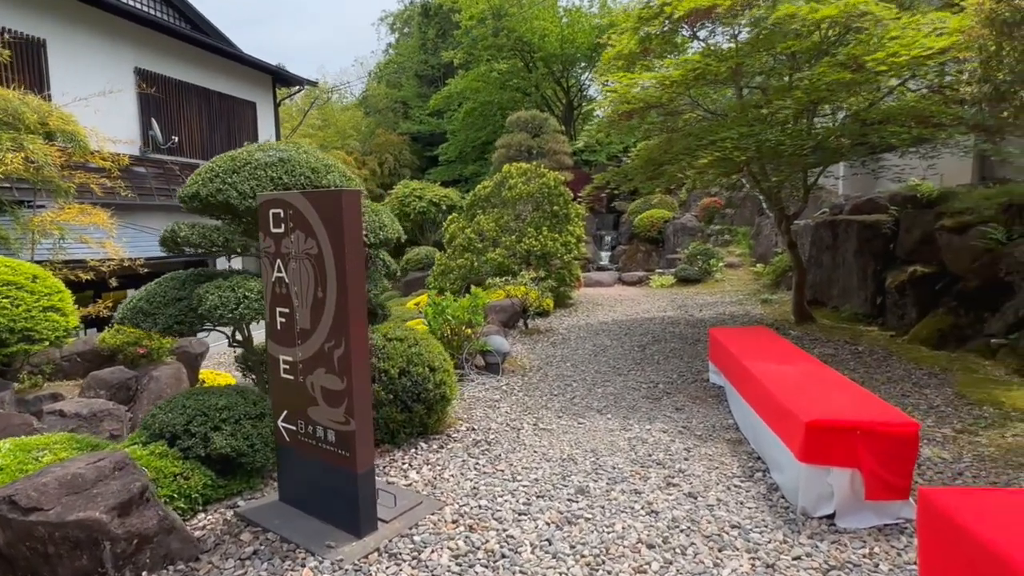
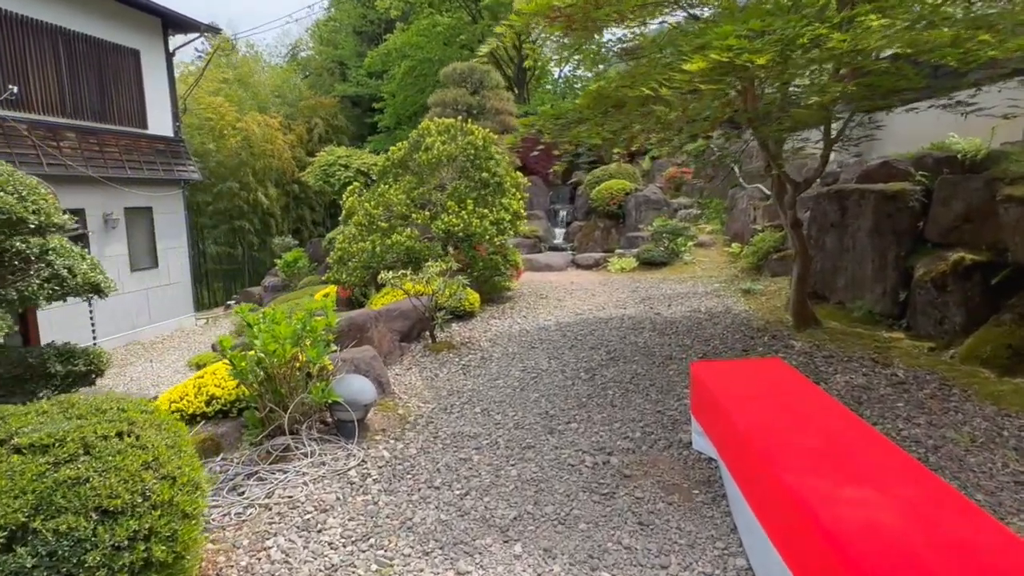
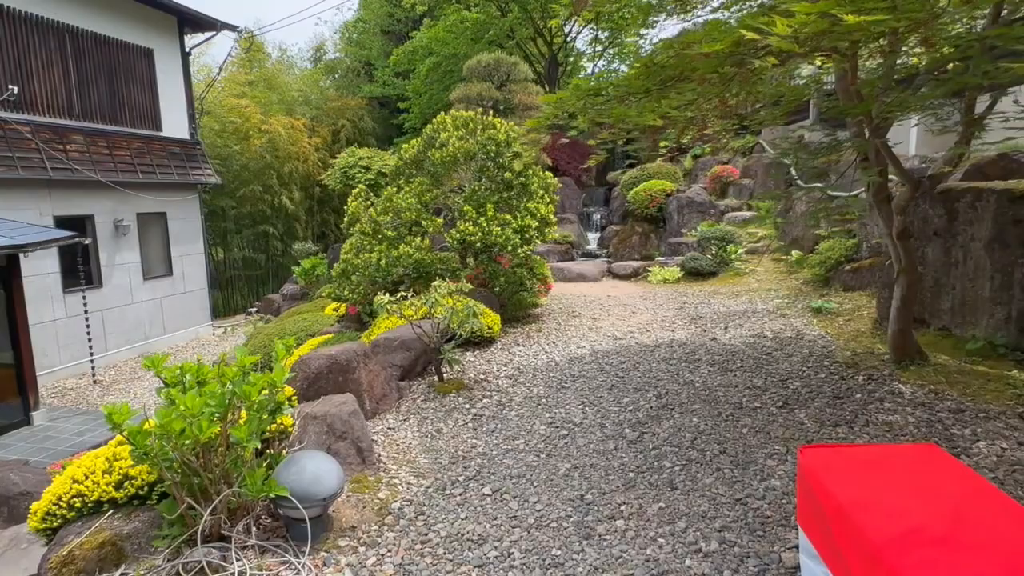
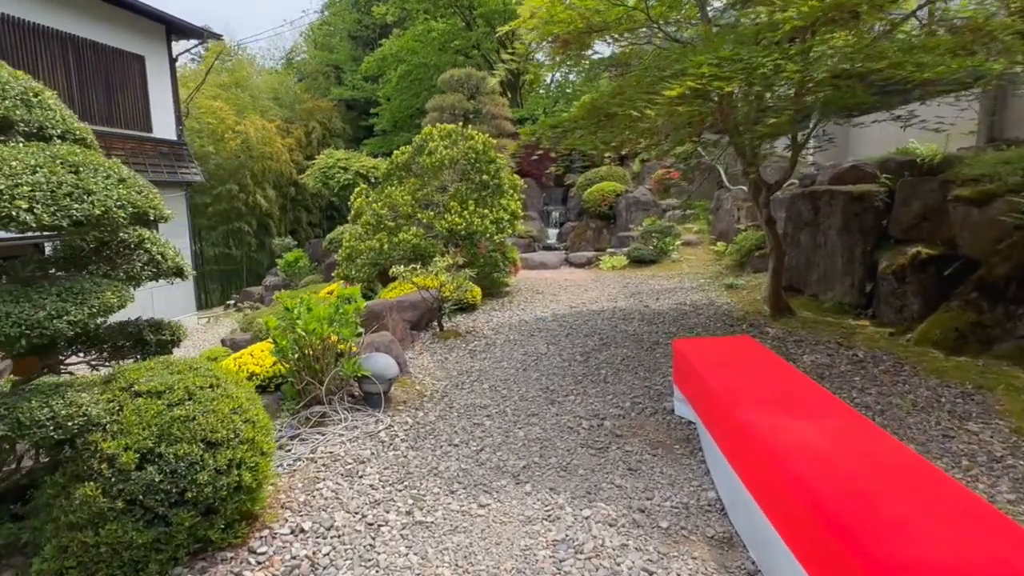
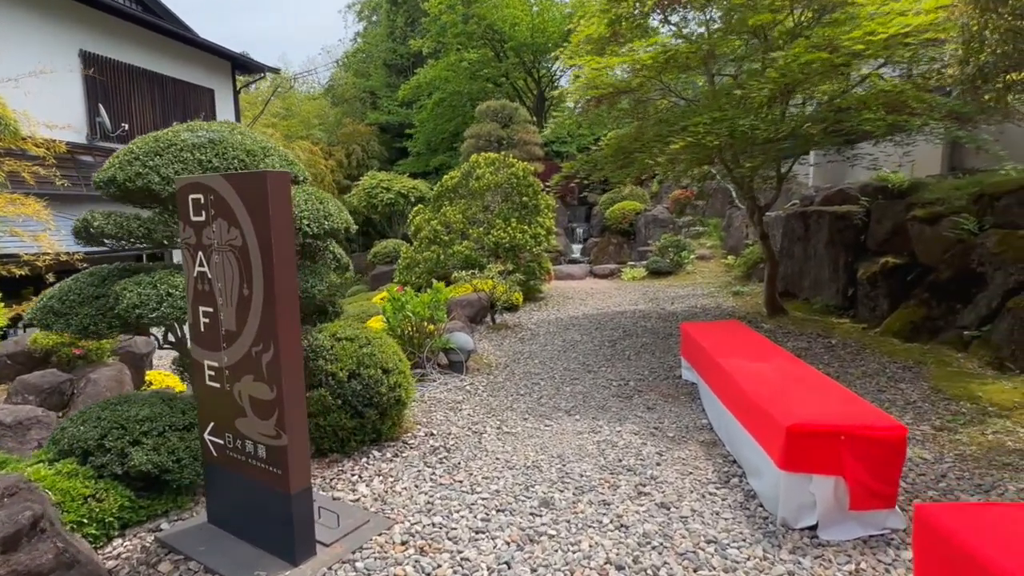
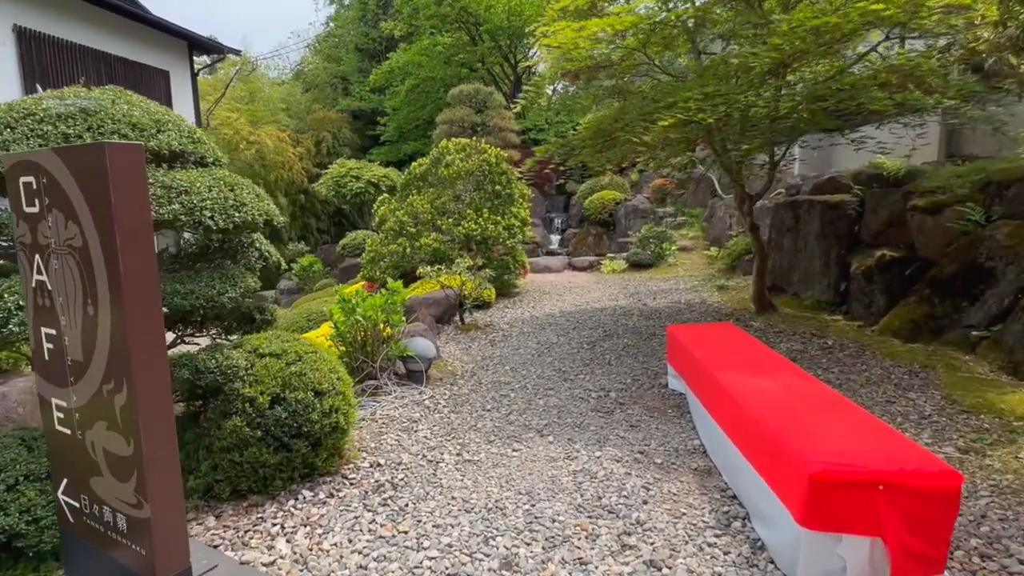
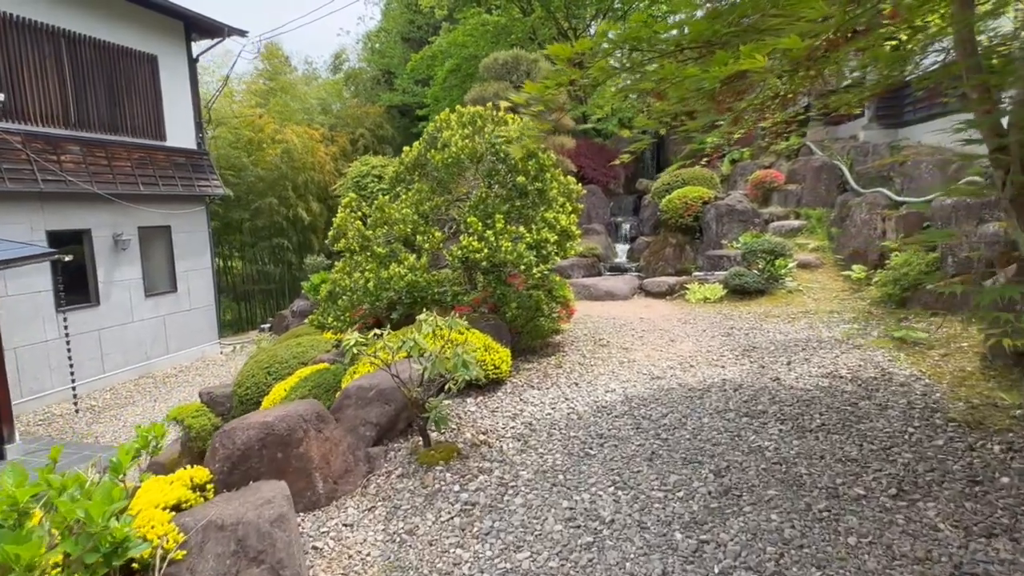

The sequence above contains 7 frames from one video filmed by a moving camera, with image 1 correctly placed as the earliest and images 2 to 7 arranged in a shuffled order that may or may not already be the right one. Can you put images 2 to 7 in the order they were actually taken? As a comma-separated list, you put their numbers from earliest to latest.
5, 6, 4, 2, 3, 7
